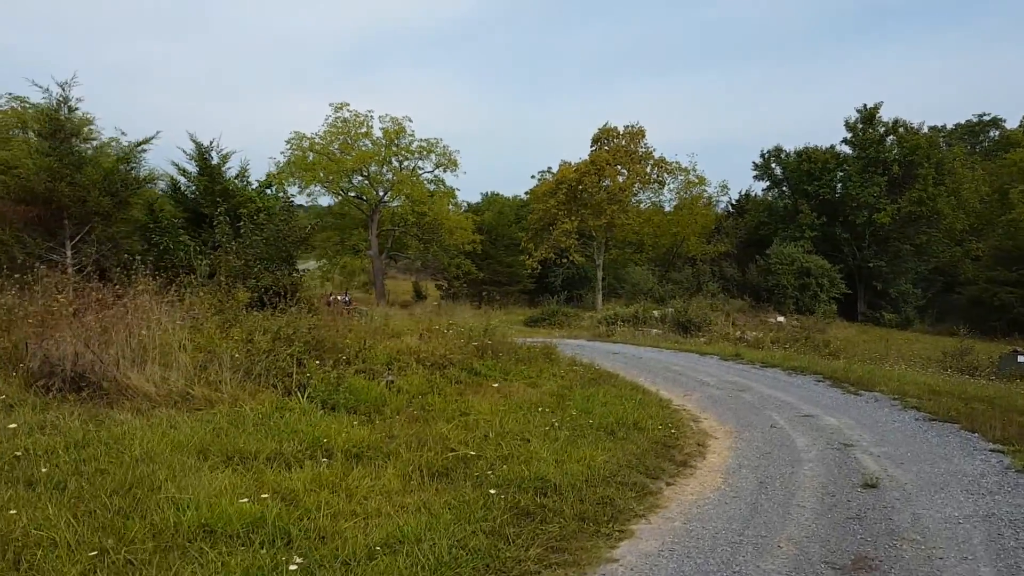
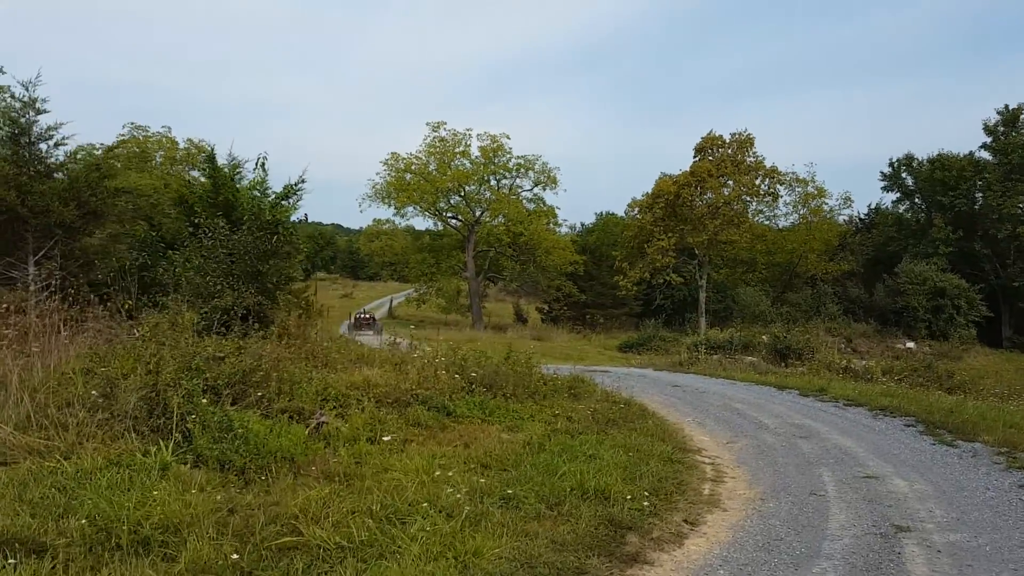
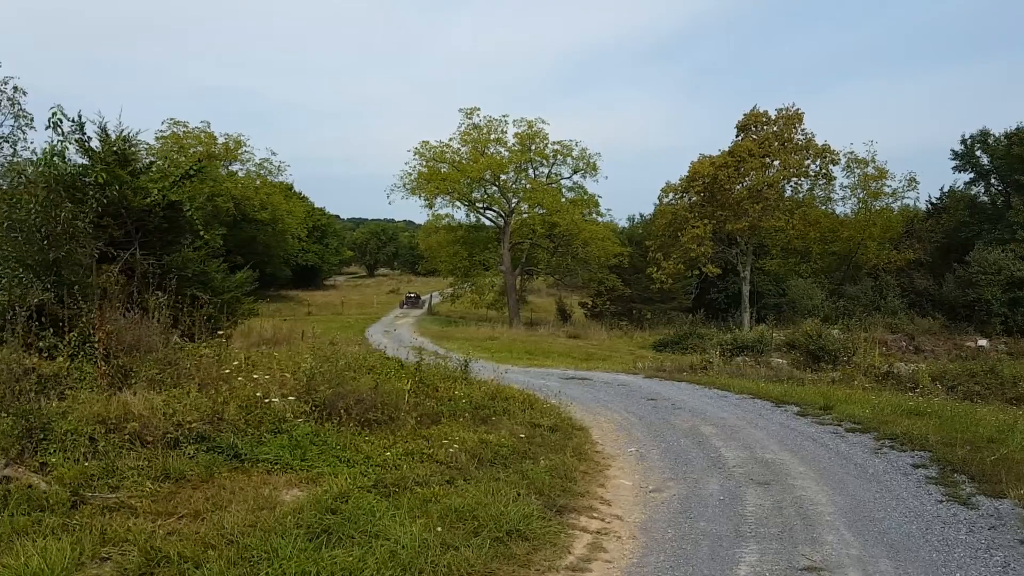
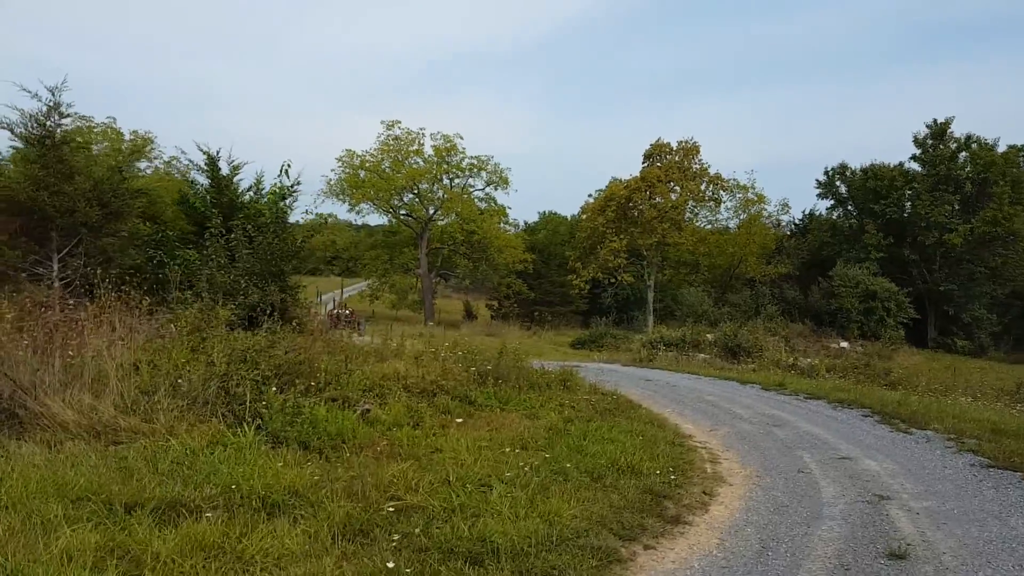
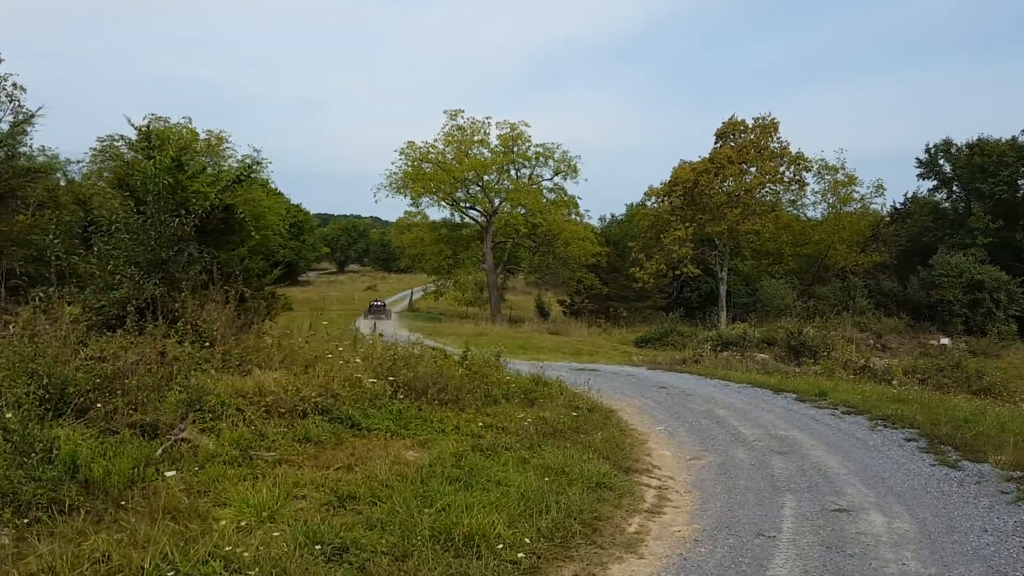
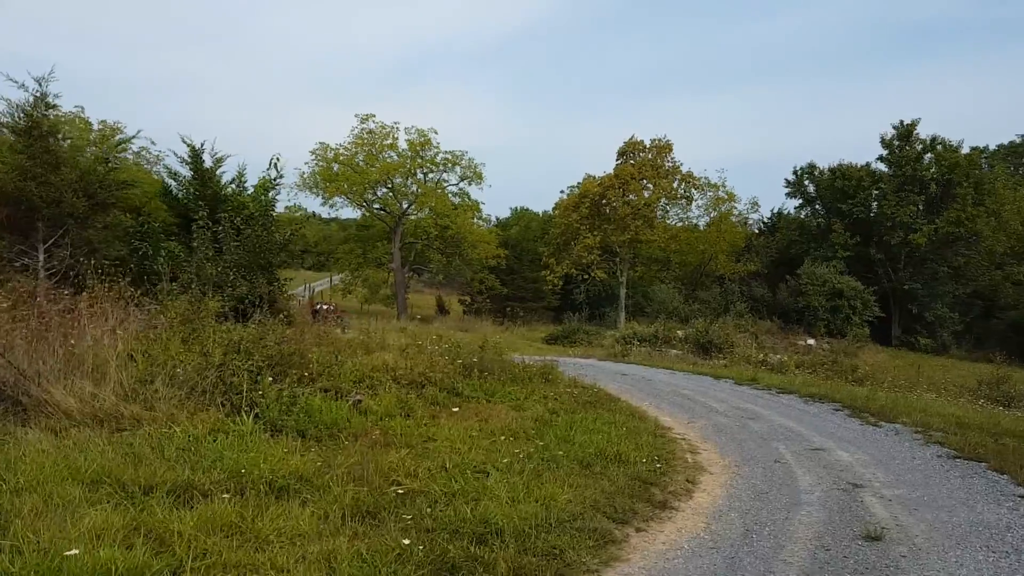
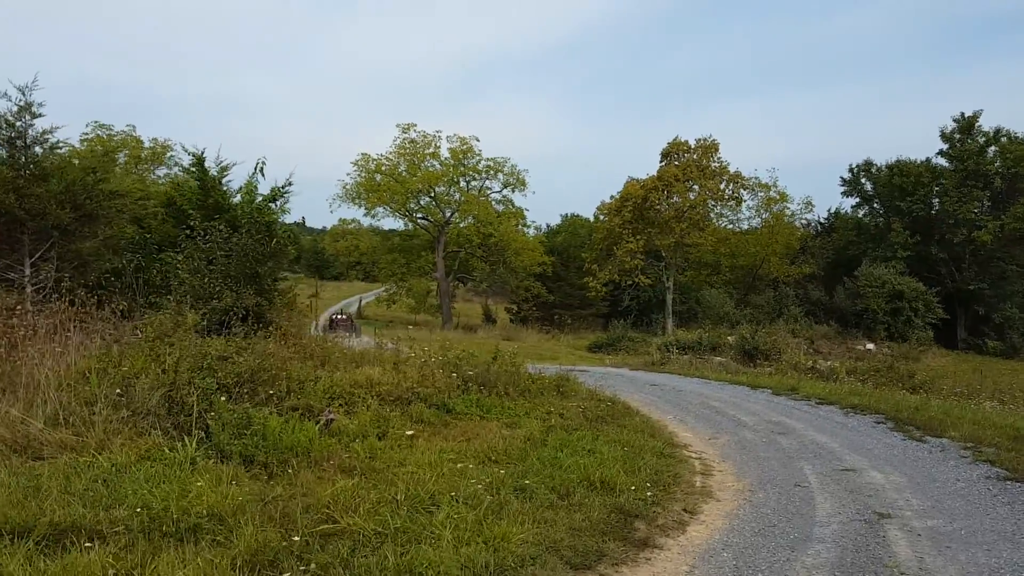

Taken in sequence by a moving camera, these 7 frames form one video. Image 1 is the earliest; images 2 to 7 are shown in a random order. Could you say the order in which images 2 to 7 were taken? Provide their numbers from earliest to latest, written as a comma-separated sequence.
6, 4, 7, 2, 5, 3
